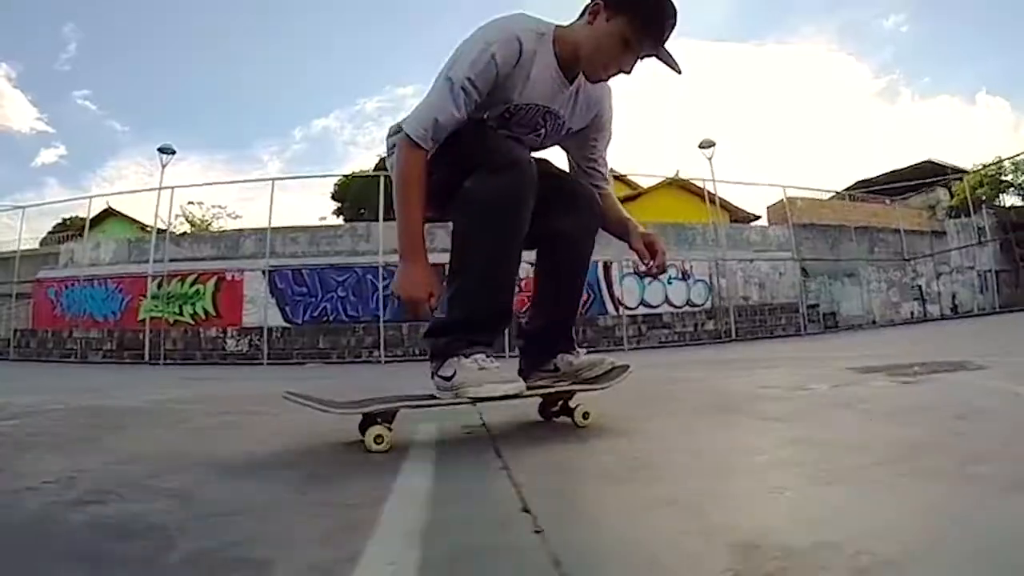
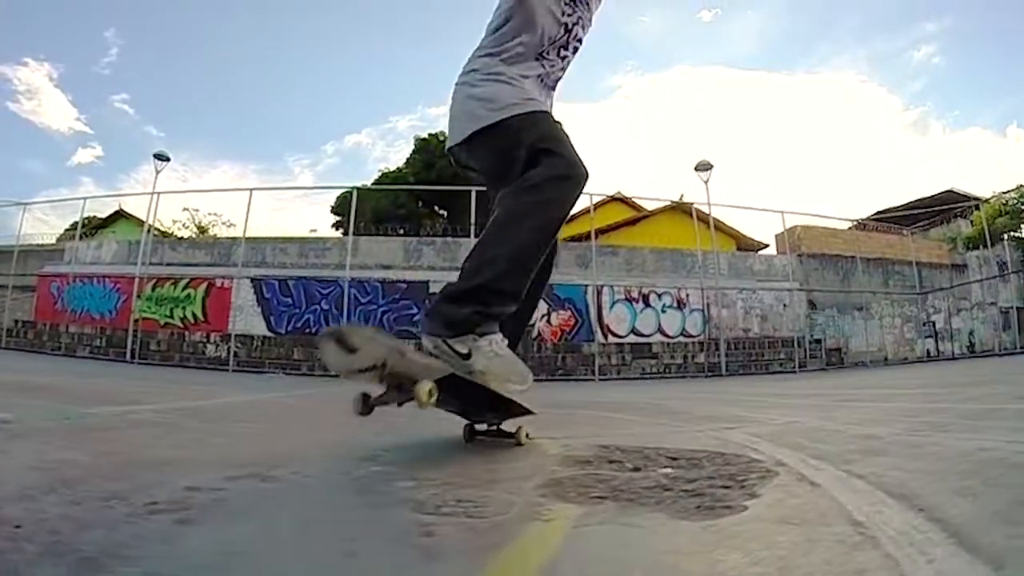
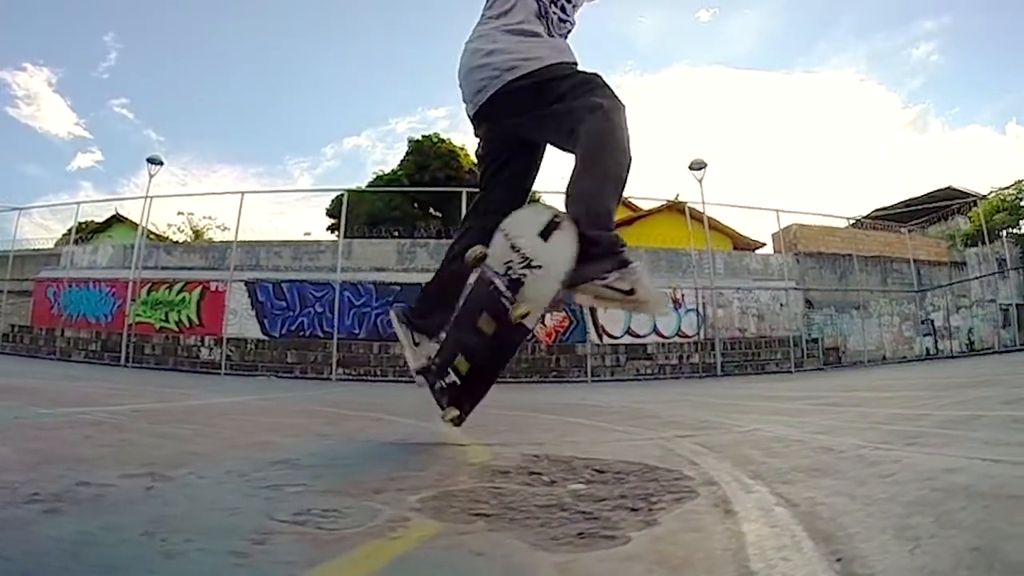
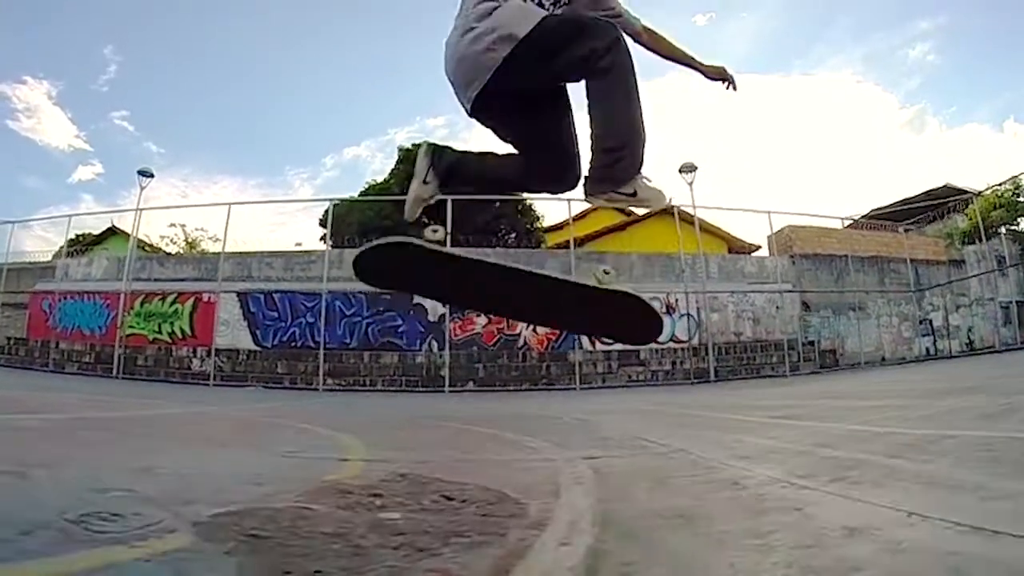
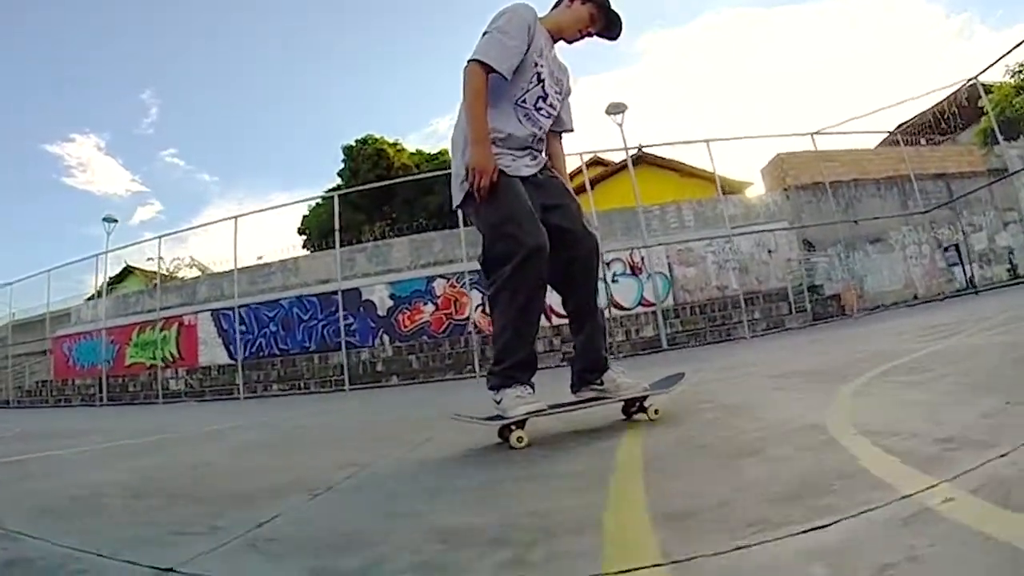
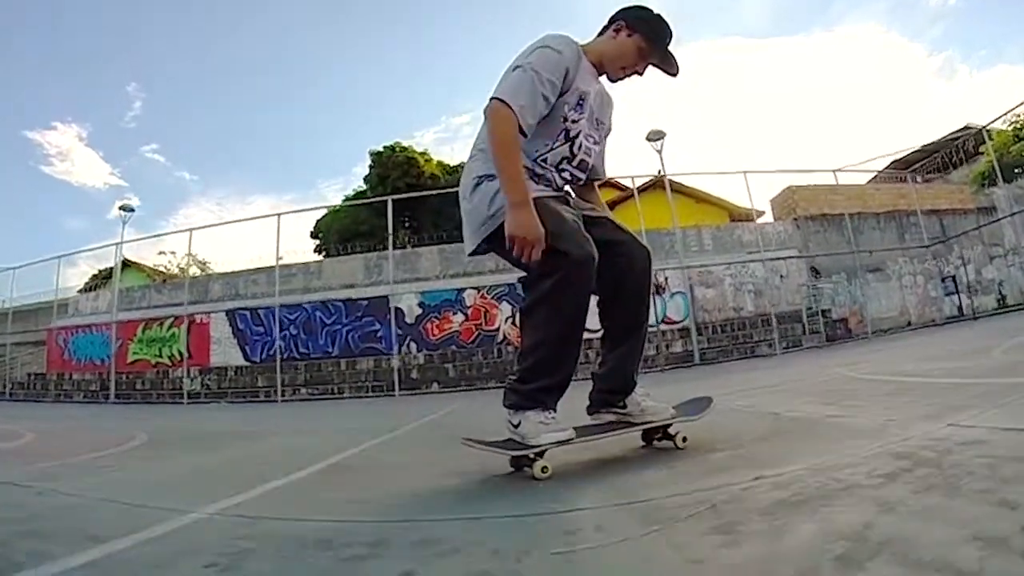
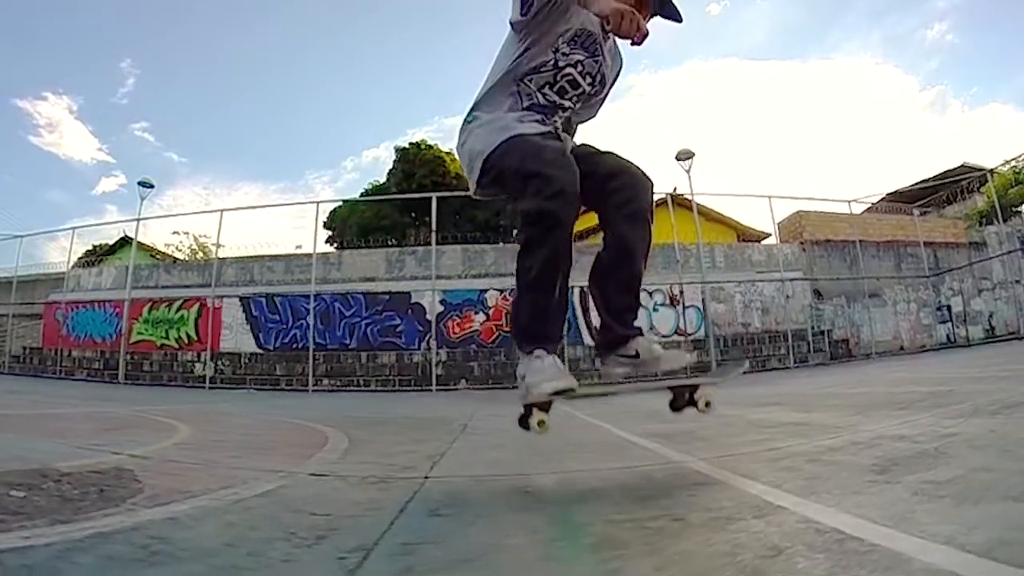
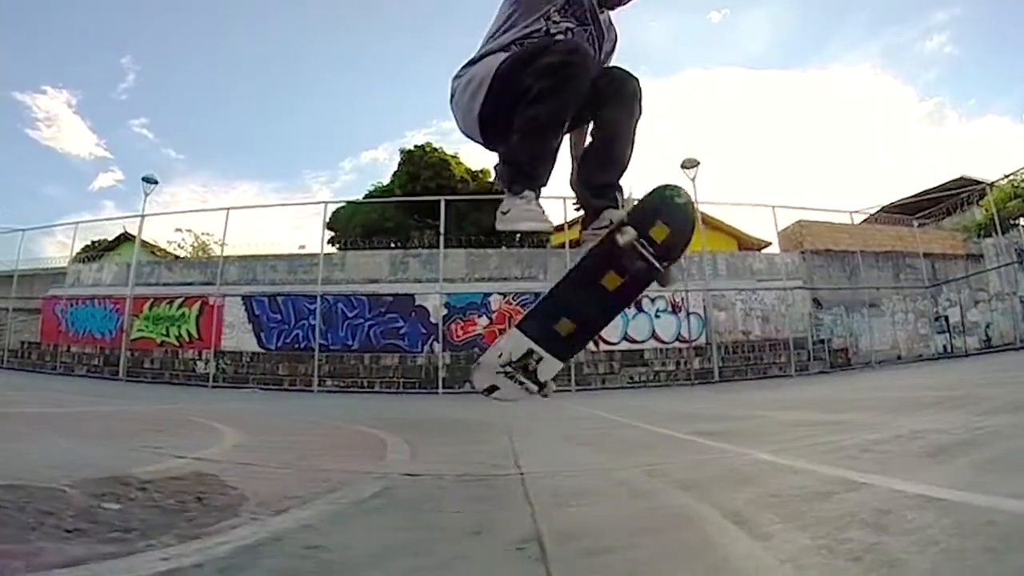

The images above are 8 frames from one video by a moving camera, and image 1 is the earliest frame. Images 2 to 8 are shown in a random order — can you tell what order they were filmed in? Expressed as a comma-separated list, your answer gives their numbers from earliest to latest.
2, 3, 4, 8, 7, 6, 5
